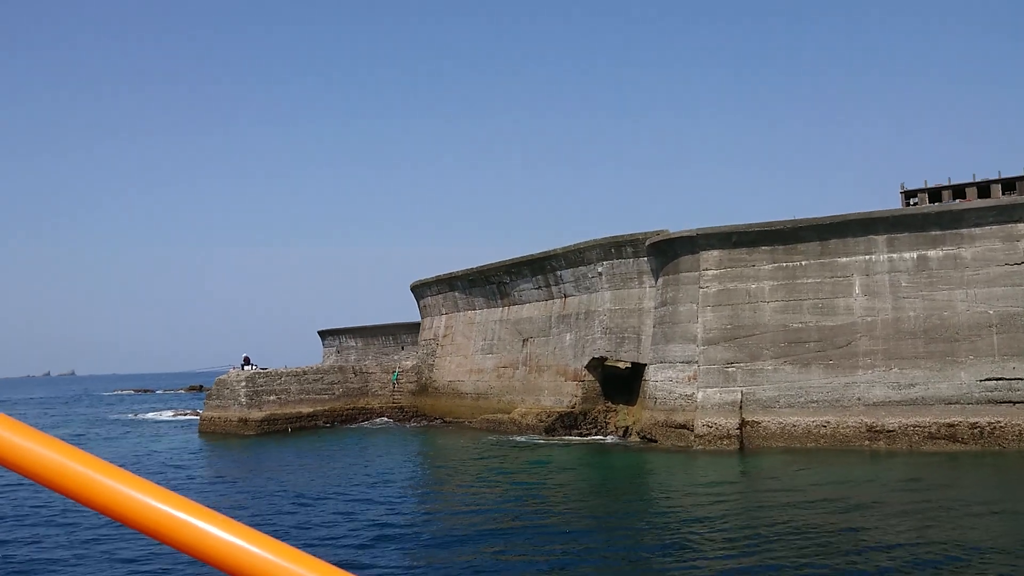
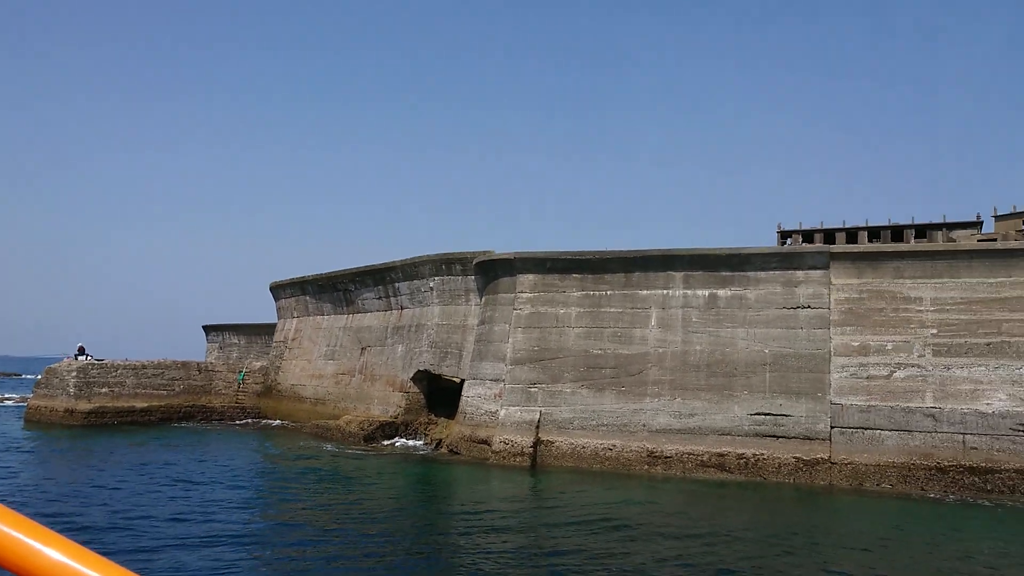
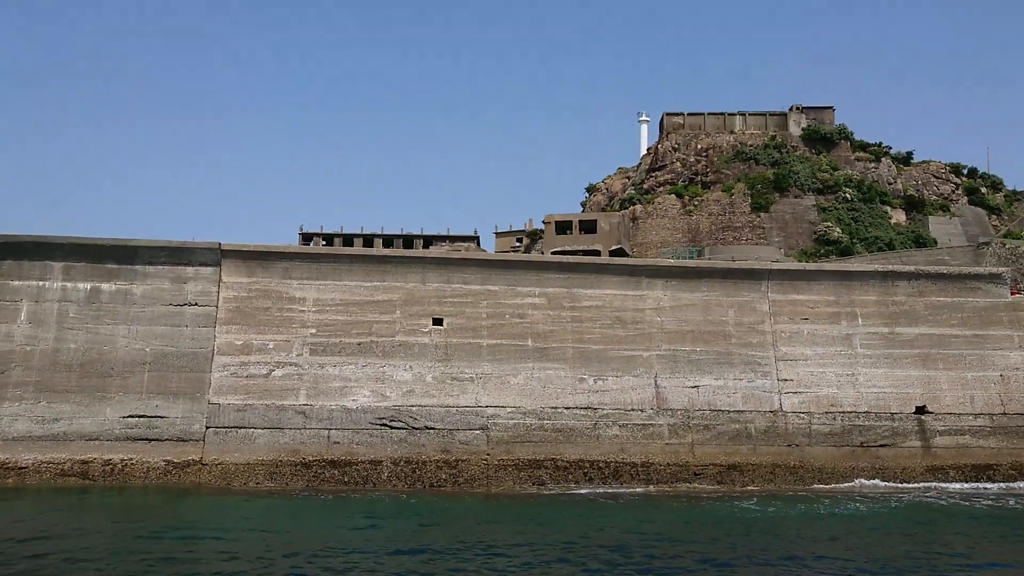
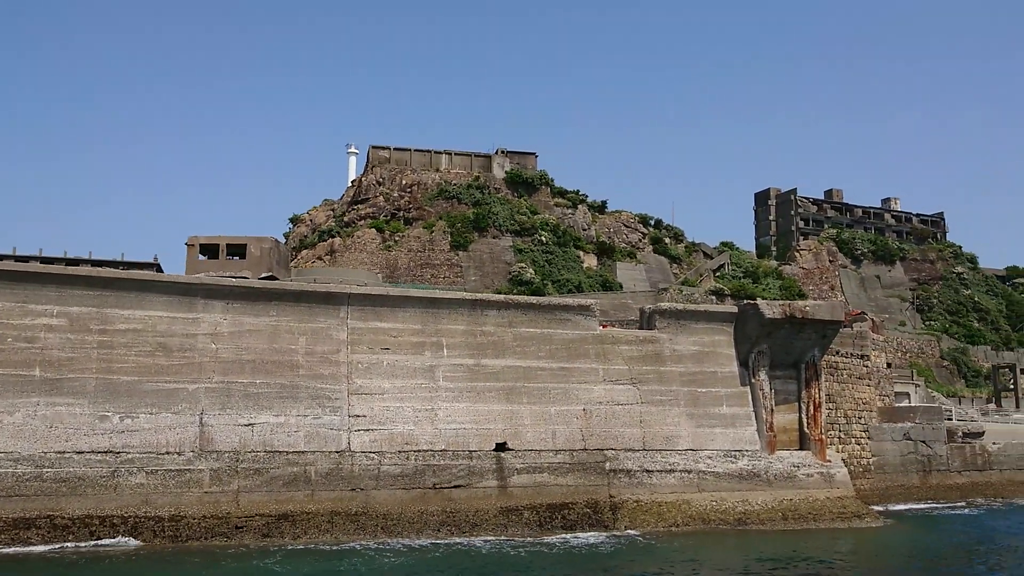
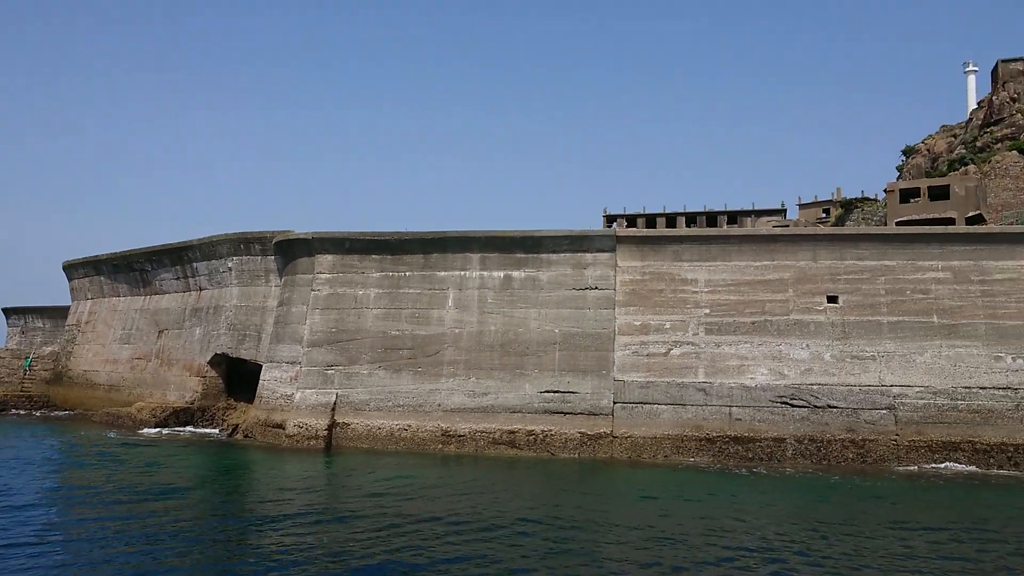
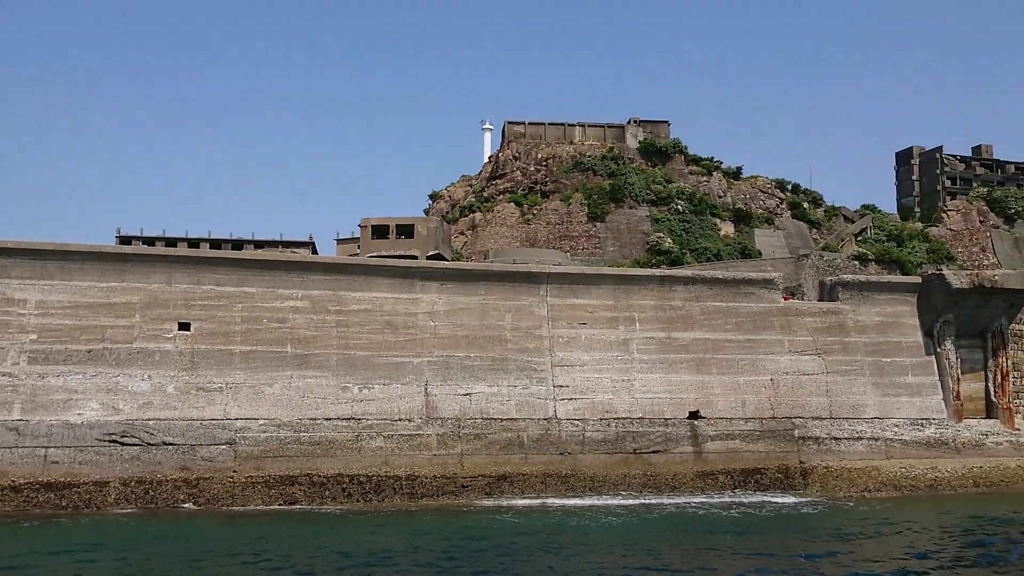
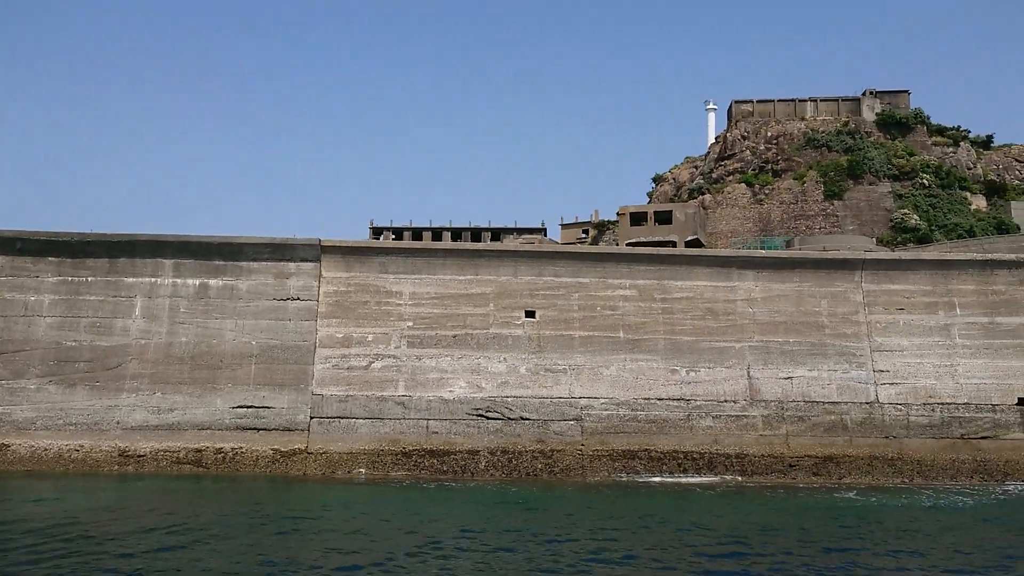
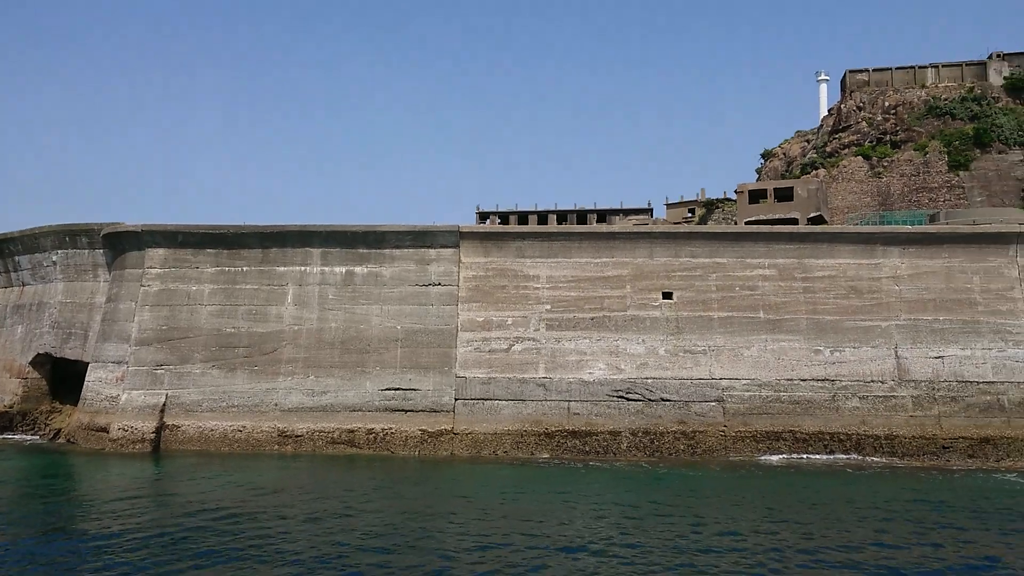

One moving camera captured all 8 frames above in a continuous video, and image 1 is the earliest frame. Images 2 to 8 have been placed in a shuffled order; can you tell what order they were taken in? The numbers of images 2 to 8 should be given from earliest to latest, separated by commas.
2, 5, 8, 7, 3, 6, 4
